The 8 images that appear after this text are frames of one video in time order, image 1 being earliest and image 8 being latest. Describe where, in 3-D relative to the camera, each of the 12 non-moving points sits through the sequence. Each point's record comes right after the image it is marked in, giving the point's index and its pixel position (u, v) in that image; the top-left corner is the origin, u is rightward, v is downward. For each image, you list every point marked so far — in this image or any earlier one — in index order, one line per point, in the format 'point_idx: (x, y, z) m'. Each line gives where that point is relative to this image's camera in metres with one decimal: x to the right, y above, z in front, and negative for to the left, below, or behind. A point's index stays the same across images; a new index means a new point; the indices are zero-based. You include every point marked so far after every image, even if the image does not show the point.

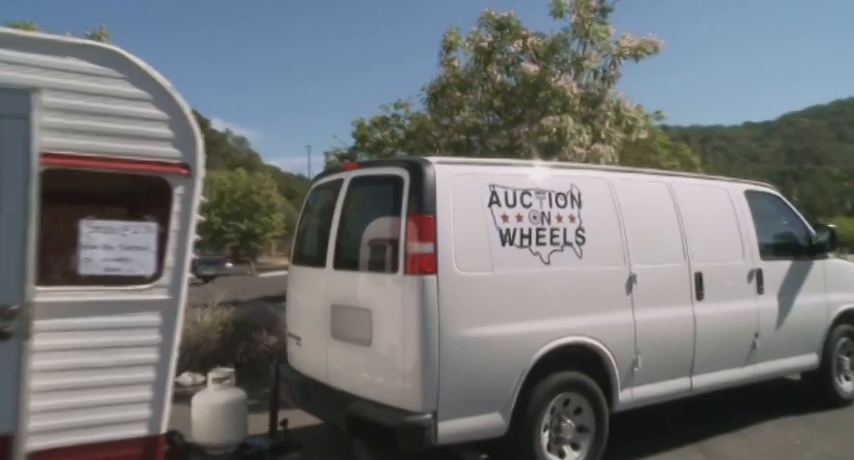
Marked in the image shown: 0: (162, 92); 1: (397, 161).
0: (-1.2, +0.6, +2.9) m
1: (-0.2, +0.4, +4.3) m
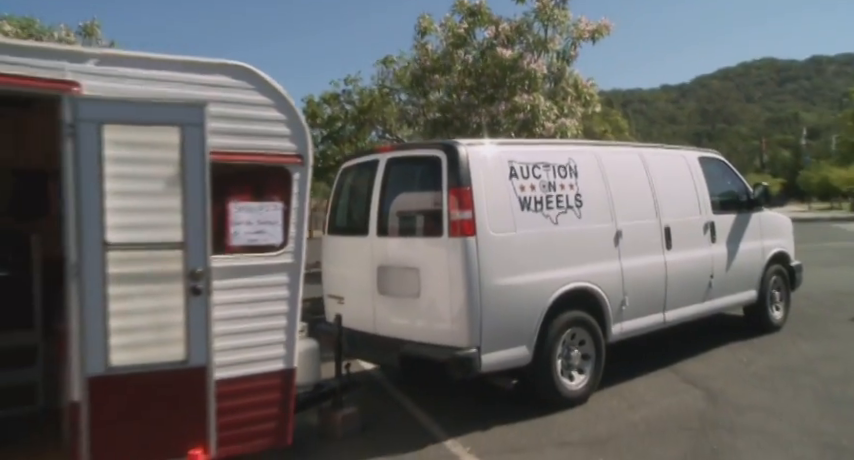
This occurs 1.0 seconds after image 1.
0: (-0.8, +0.7, +3.7) m
1: (0.0, +0.7, +5.1) m
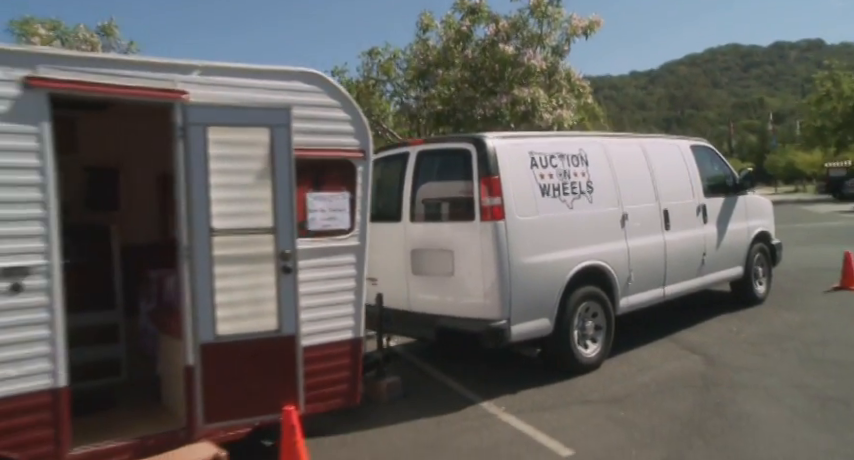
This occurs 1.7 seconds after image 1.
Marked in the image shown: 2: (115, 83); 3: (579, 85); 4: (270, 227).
0: (-0.5, +0.8, +4.2) m
1: (+0.3, +0.8, +5.7) m
2: (-1.6, +0.8, +3.4) m
3: (+2.5, +2.4, +10.8) m
4: (-0.9, 0.0, +3.8) m
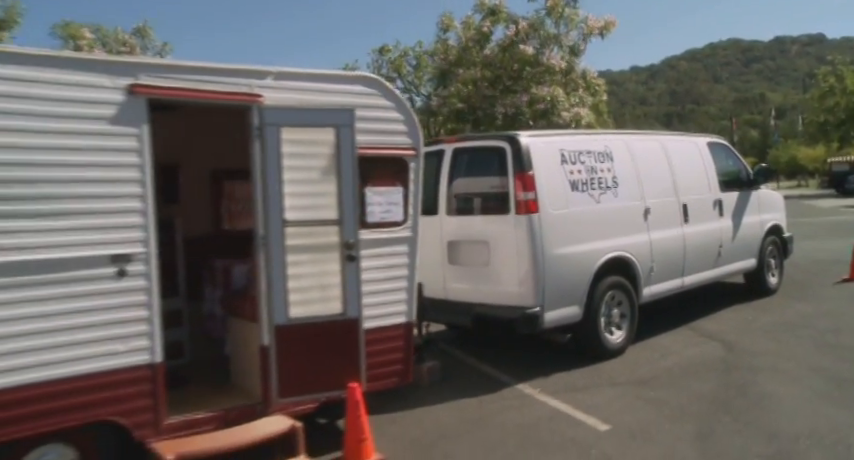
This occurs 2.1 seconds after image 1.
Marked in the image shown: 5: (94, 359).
0: (-0.2, +0.9, +4.6) m
1: (+0.6, +0.9, +6.0) m
2: (-1.3, +0.8, +3.8) m
3: (+2.8, +2.5, +11.2) m
4: (-0.6, +0.1, +4.2) m
5: (-1.7, -0.7, +3.5) m
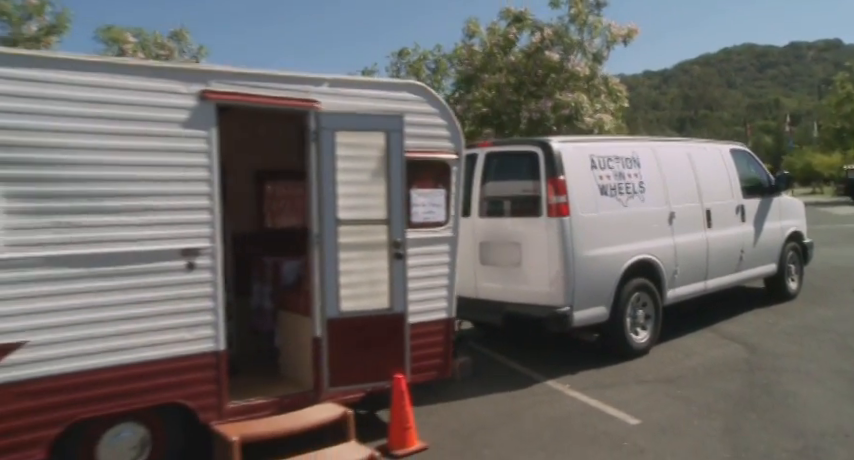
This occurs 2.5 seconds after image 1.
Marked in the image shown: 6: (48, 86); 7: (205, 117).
0: (+0.1, +0.9, +4.8) m
1: (+1.0, +0.8, +6.2) m
2: (-1.0, +0.8, +4.0) m
3: (+3.2, +2.4, +11.4) m
4: (-0.3, +0.1, +4.4) m
5: (-1.5, -0.7, +3.7) m
6: (-1.9, +0.7, +3.4) m
7: (-1.3, +0.7, +3.9) m
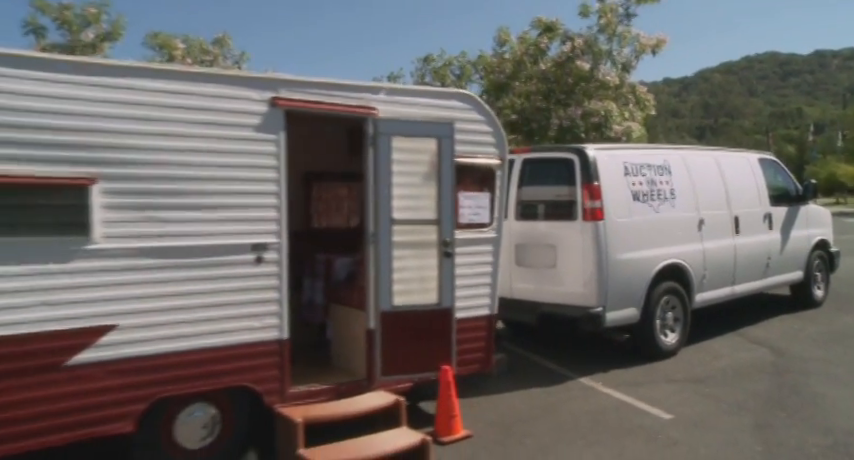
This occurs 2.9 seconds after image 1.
0: (+0.5, +0.9, +5.1) m
1: (+1.4, +0.8, +6.5) m
2: (-0.7, +0.8, +4.4) m
3: (+3.8, +2.3, +11.6) m
4: (+0.1, +0.1, +4.7) m
5: (-1.2, -0.6, +4.1) m
6: (-1.6, +0.8, +3.7) m
7: (-1.0, +0.7, +4.2) m
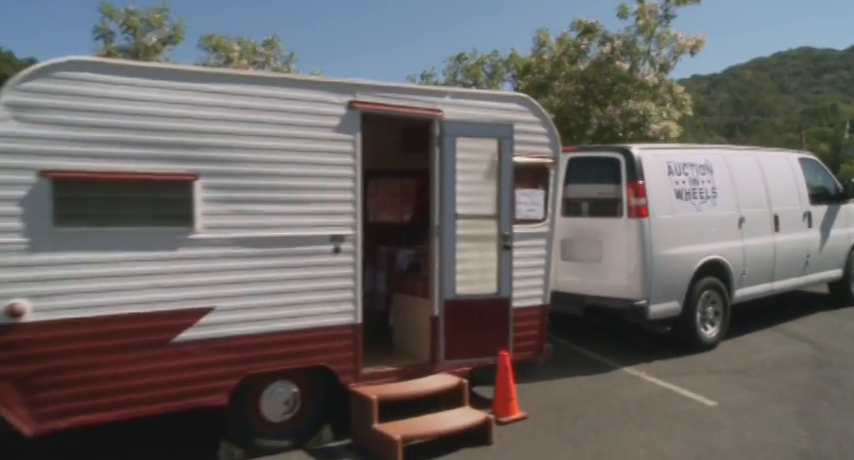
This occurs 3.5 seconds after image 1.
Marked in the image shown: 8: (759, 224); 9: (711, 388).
0: (+1.0, +0.9, +5.4) m
1: (+1.9, +0.8, +6.8) m
2: (-0.2, +0.9, +4.7) m
3: (+4.5, +2.3, +11.7) m
4: (+0.5, +0.1, +5.1) m
5: (-0.7, -0.6, +4.4) m
6: (-1.2, +0.8, +4.1) m
7: (-0.5, +0.7, +4.5) m
8: (+3.8, +0.1, +7.7) m
9: (+2.4, -1.4, +5.7) m
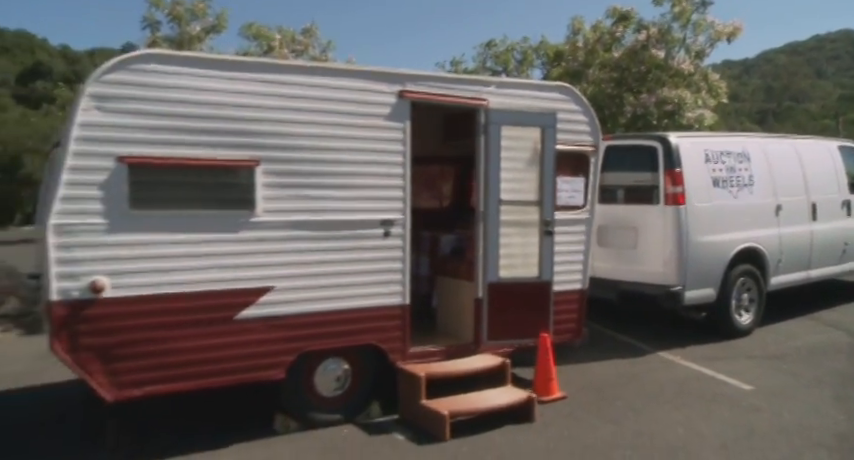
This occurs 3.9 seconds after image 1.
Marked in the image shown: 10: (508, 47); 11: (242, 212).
0: (+1.3, +1.0, +5.5) m
1: (+2.3, +1.0, +6.9) m
2: (+0.1, +1.0, +4.9) m
3: (+5.1, +2.5, +11.7) m
4: (+0.9, +0.2, +5.2) m
5: (-0.4, -0.5, +4.6) m
6: (-0.9, +0.9, +4.3) m
7: (-0.2, +0.8, +4.7) m
8: (+4.3, +0.2, +7.7) m
9: (+2.8, -1.3, +5.9) m
10: (+2.1, +4.3, +15.9) m
11: (-1.1, +0.1, +4.1) m
